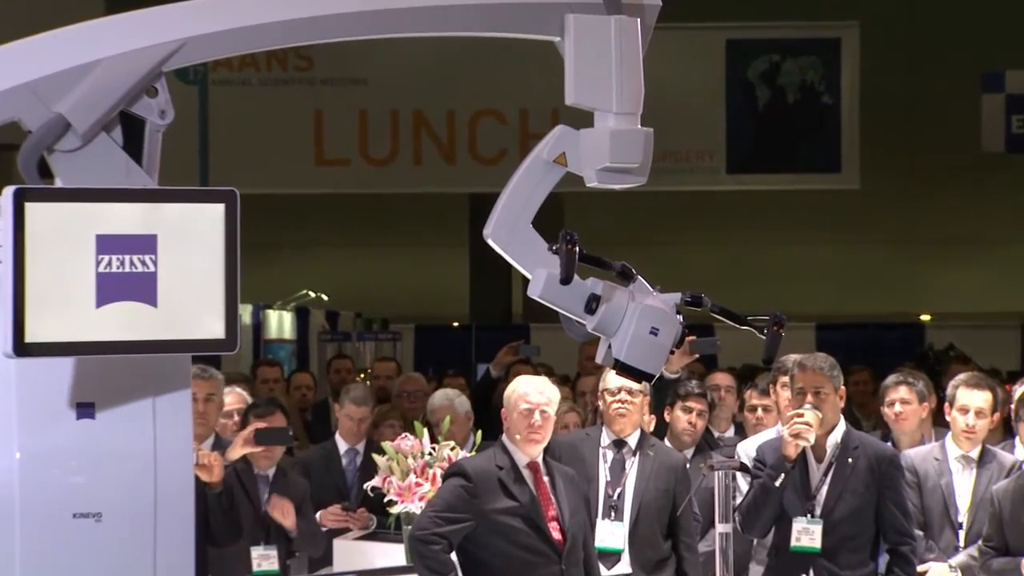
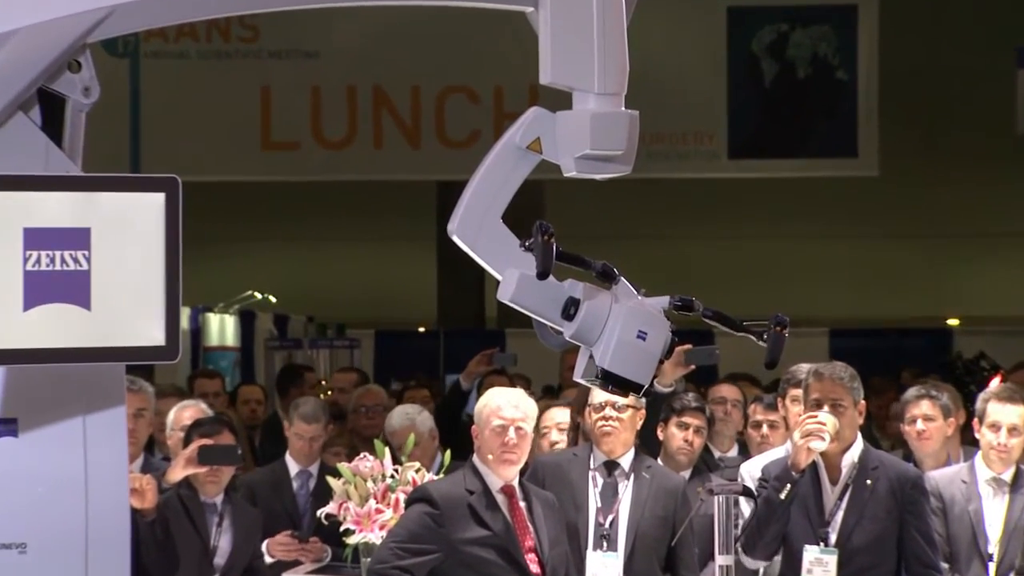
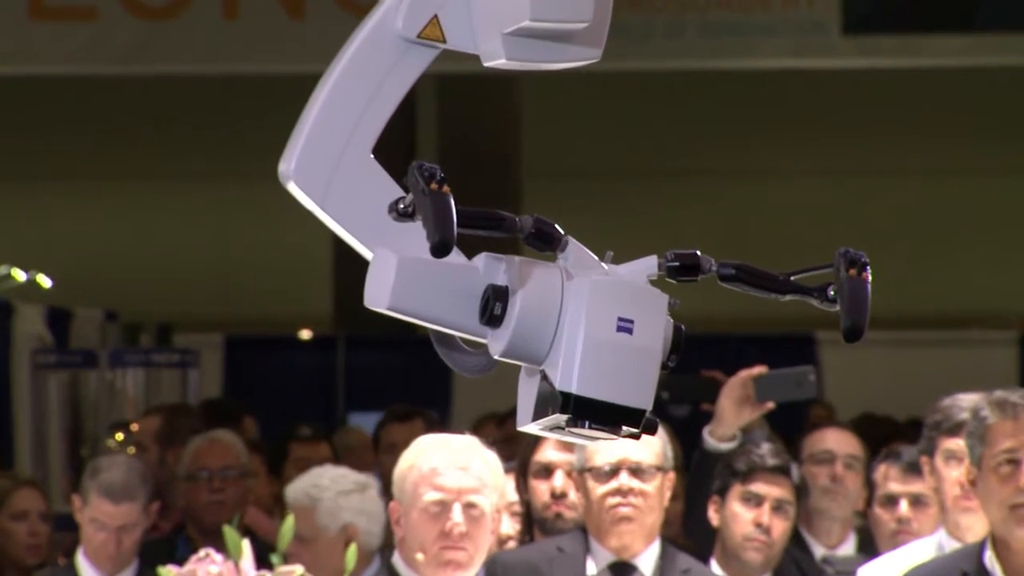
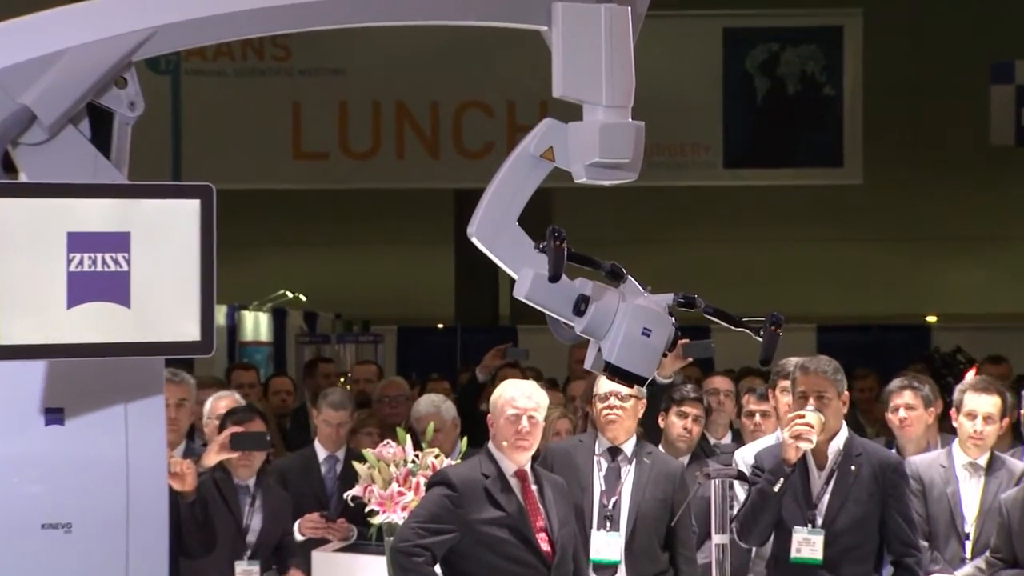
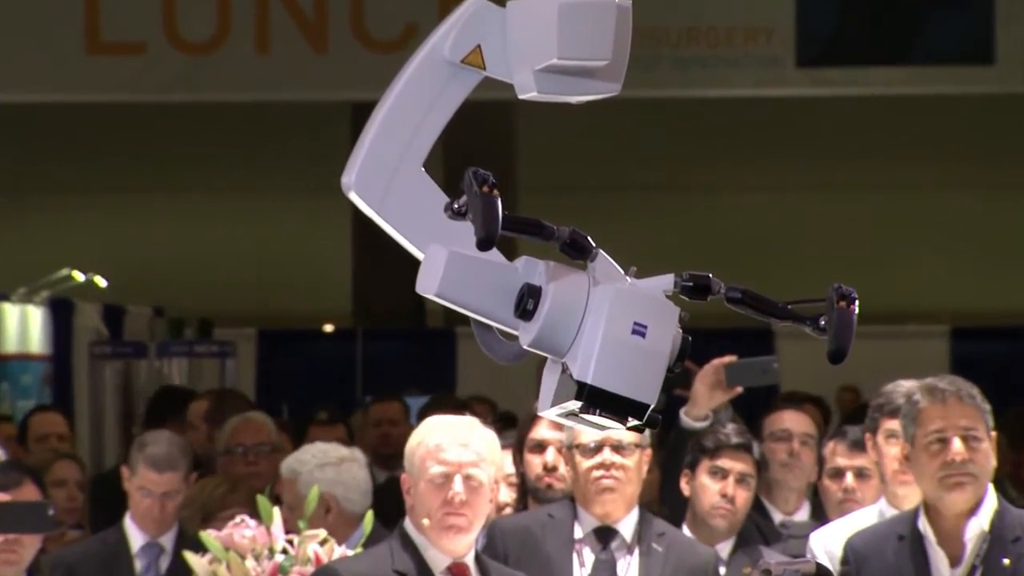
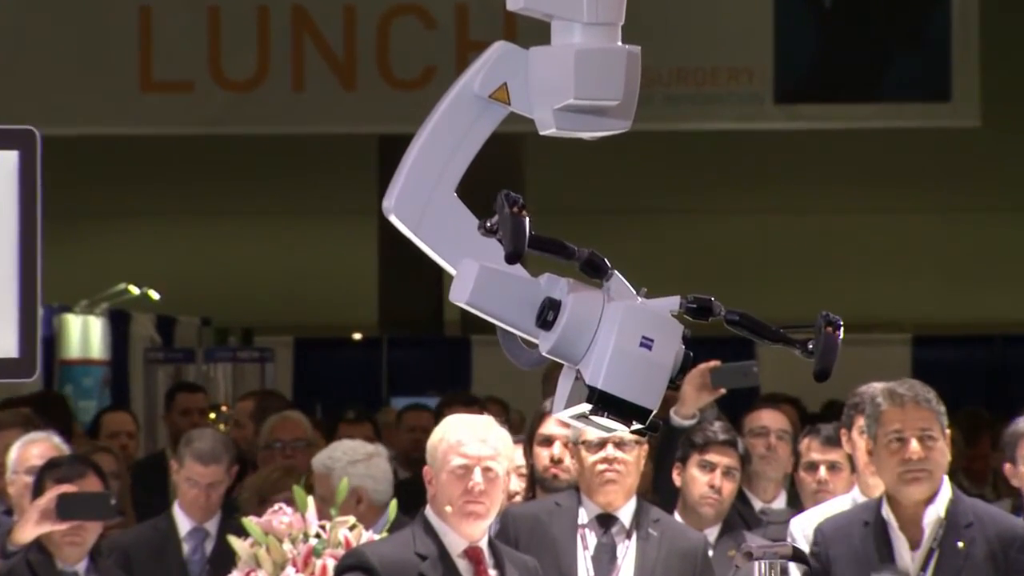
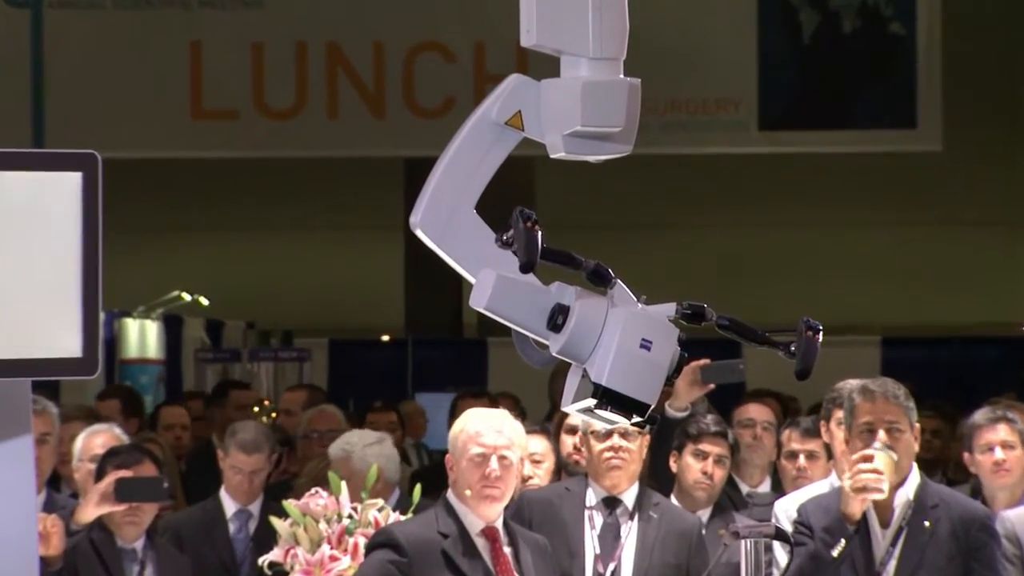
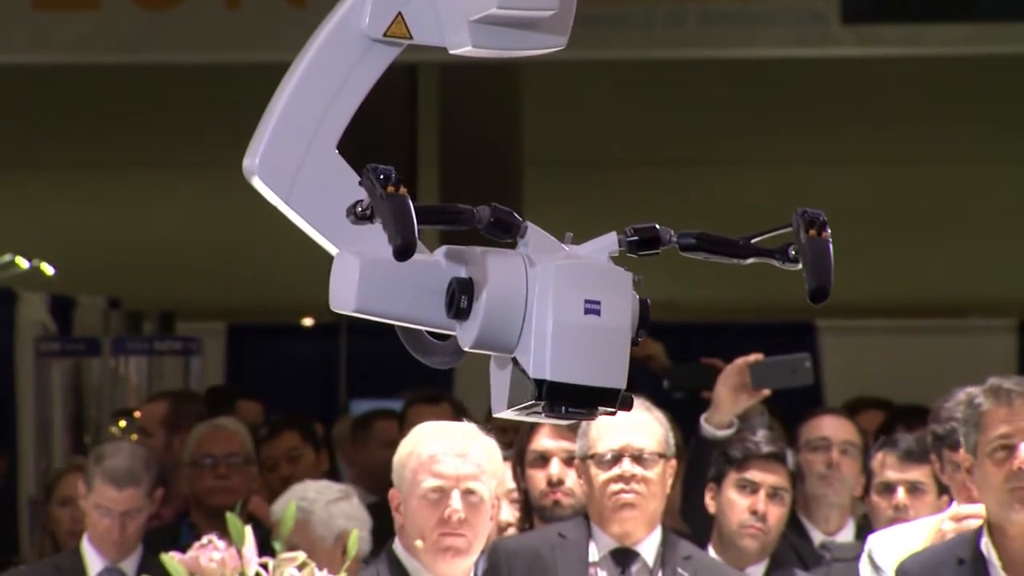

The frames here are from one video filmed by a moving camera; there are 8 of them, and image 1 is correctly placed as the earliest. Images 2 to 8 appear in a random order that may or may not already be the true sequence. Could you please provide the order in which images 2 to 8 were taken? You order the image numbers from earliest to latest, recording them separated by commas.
4, 2, 7, 6, 5, 3, 8
